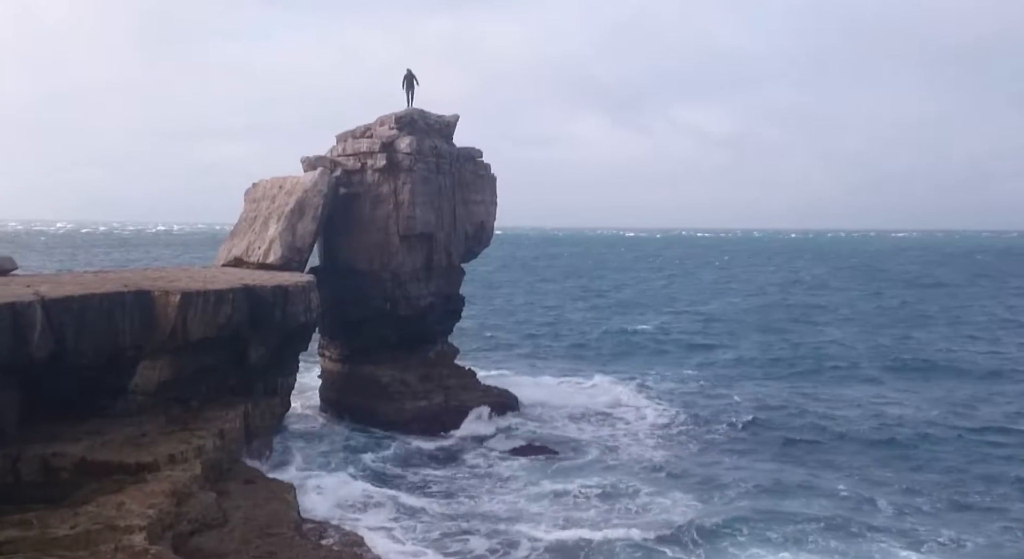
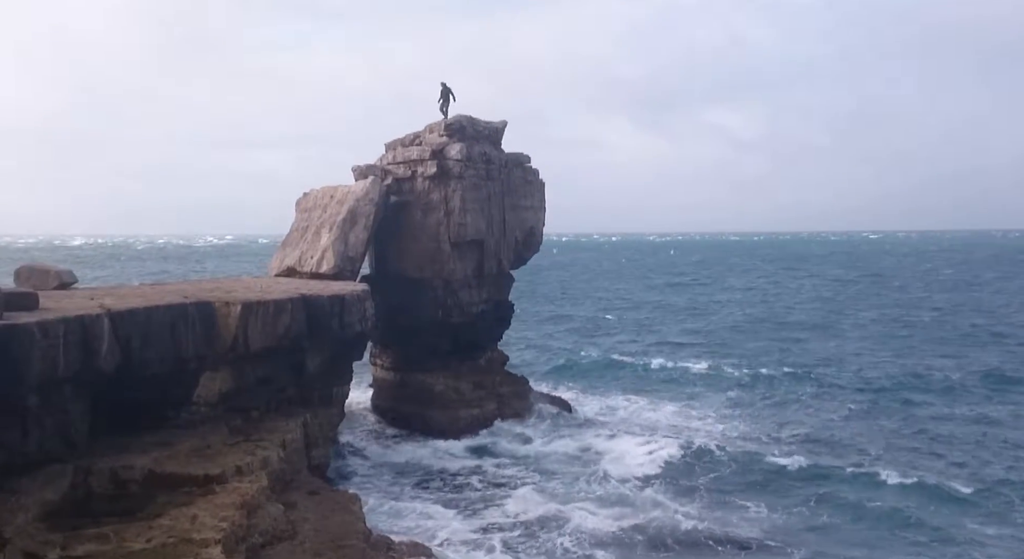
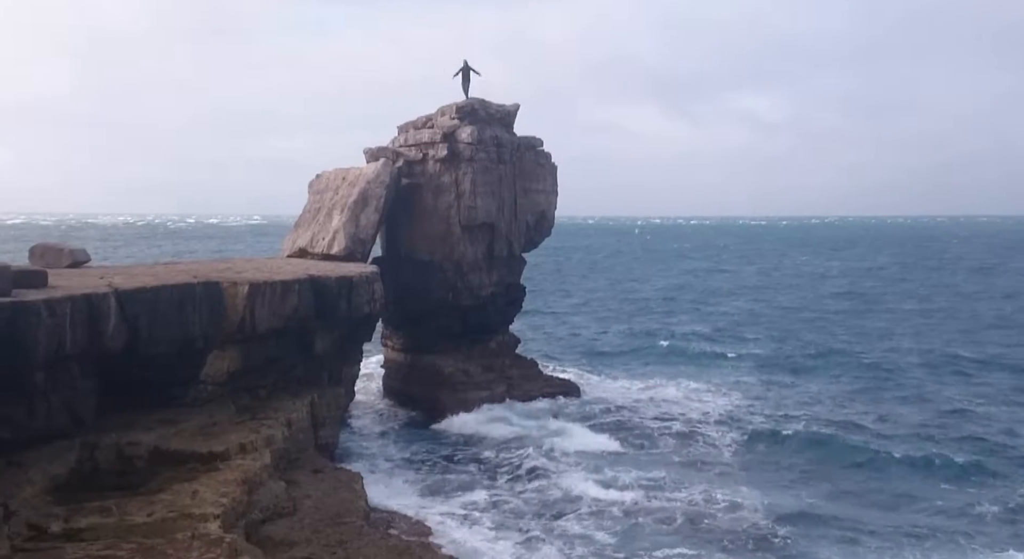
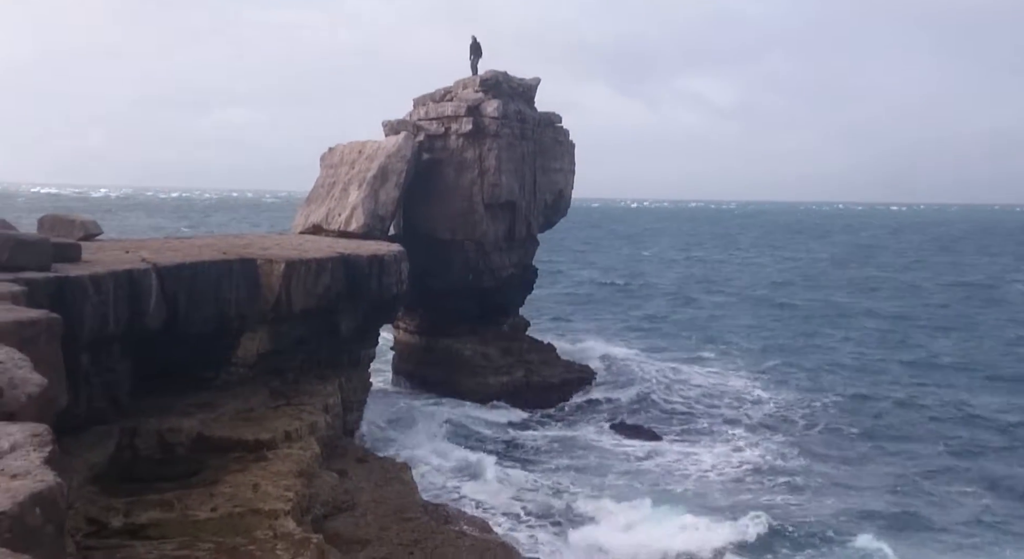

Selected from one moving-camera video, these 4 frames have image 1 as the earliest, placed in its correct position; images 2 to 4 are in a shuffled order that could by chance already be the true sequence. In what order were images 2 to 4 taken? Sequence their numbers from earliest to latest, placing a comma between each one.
3, 2, 4
